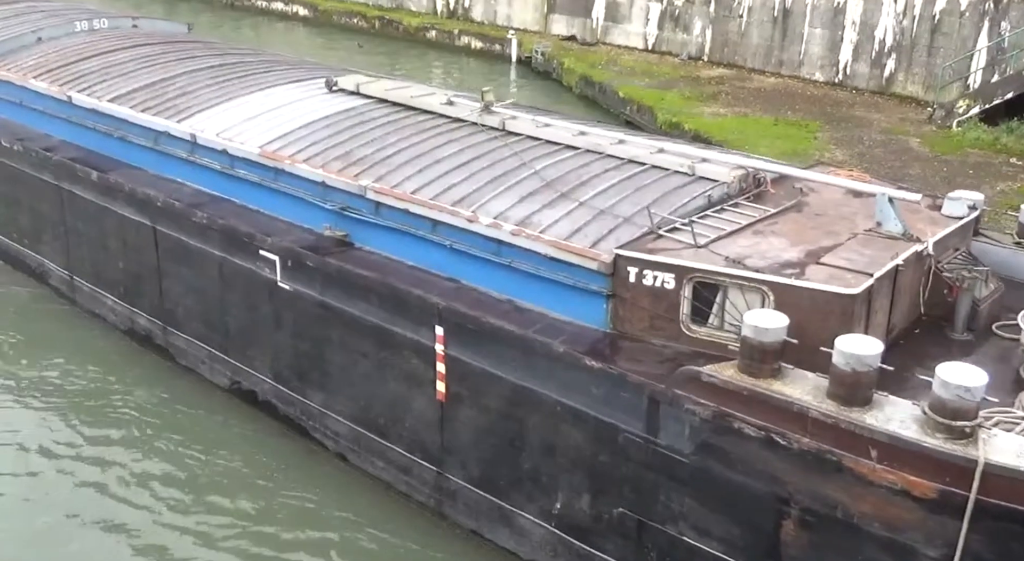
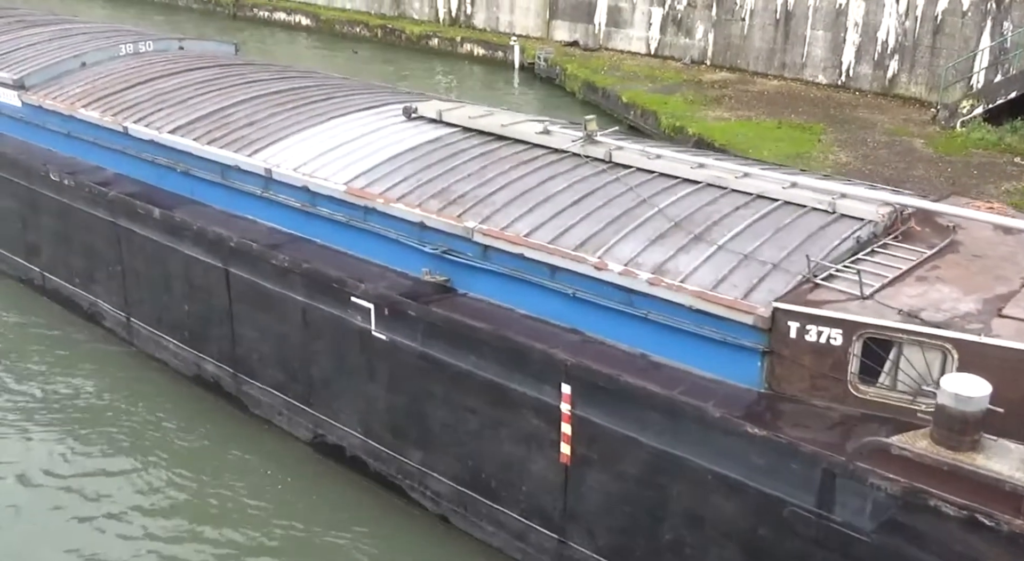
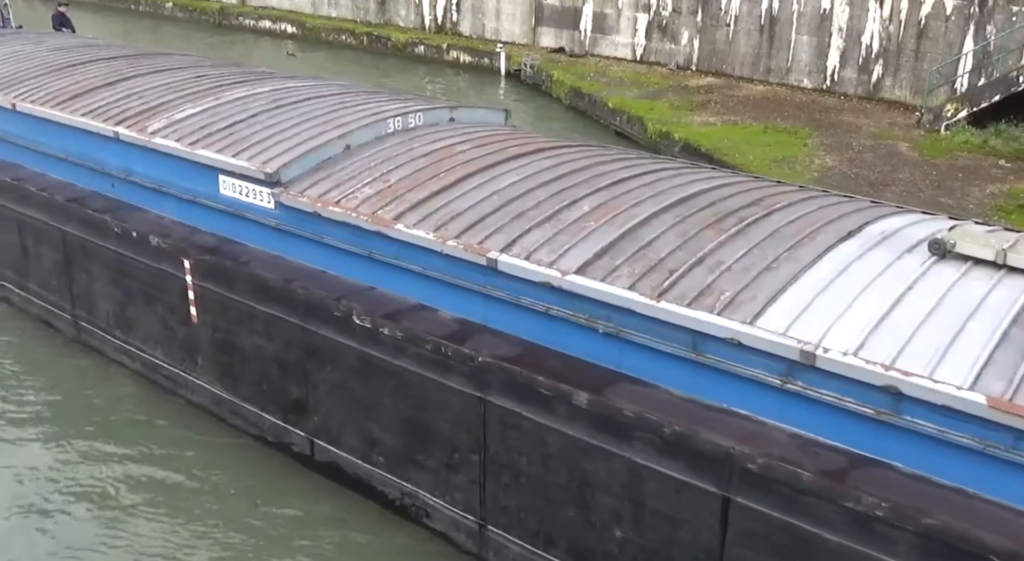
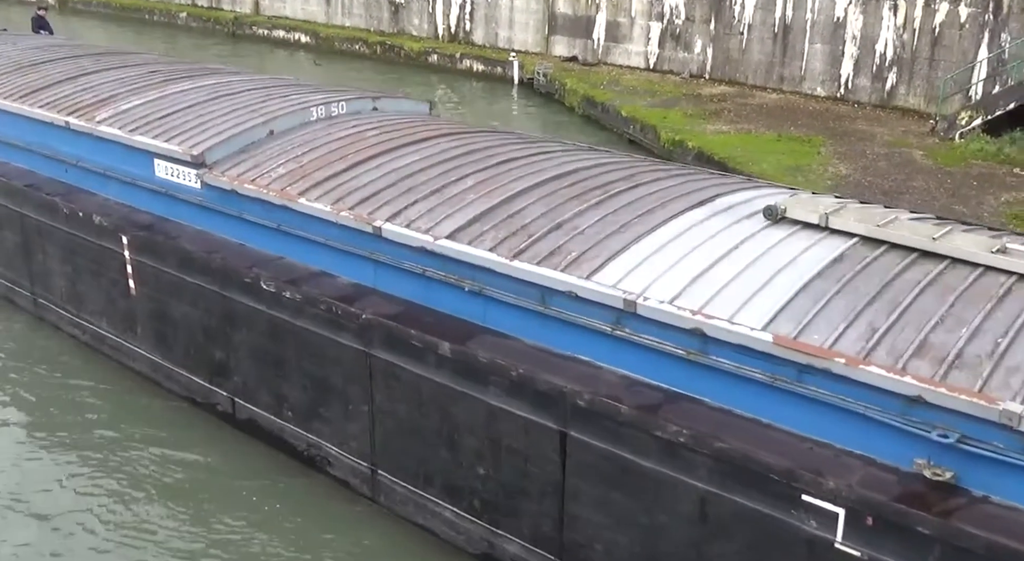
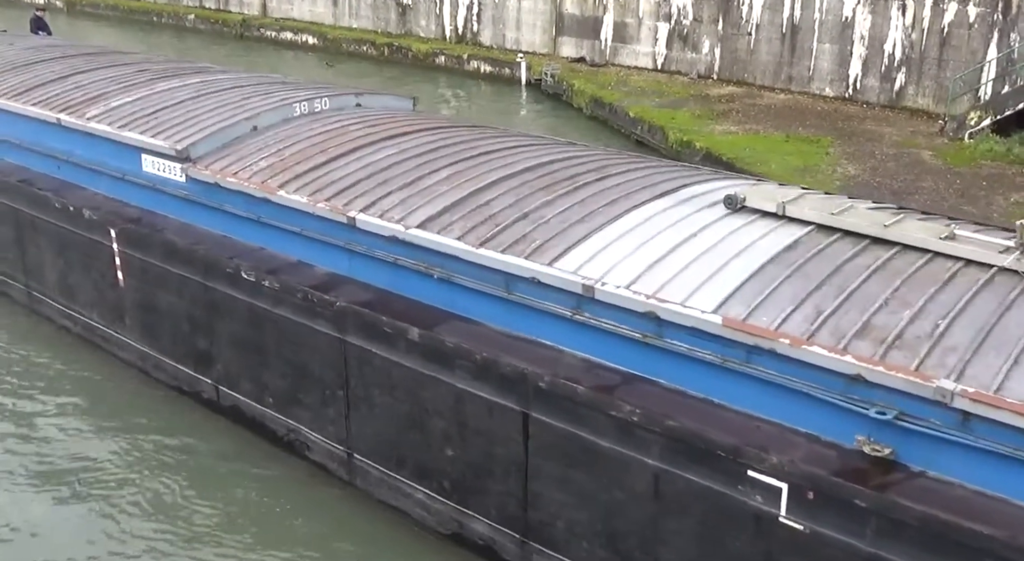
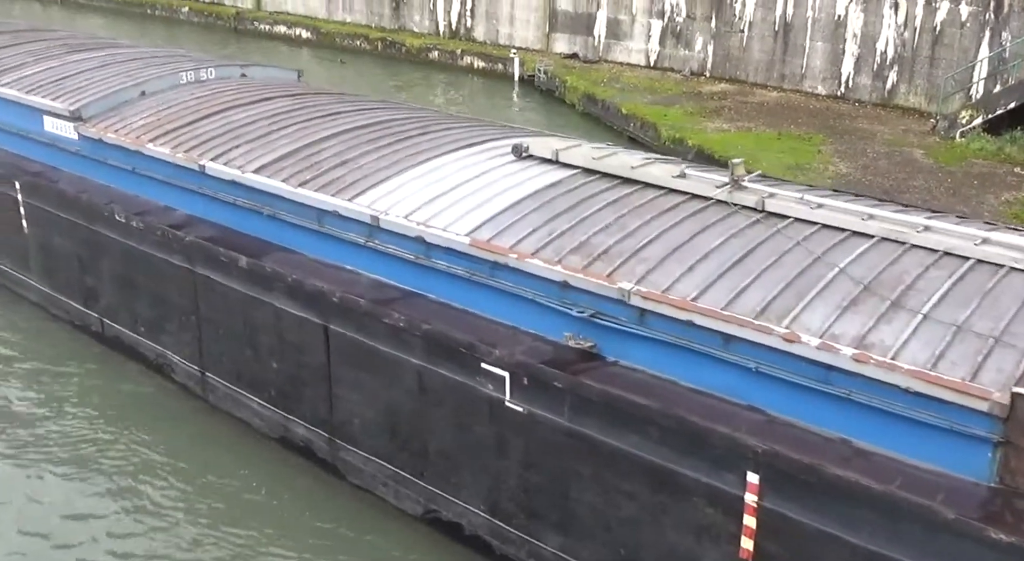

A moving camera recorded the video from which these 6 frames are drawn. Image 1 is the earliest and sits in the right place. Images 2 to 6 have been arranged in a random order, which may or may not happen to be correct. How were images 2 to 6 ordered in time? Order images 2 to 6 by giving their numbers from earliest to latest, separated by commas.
2, 6, 5, 4, 3
